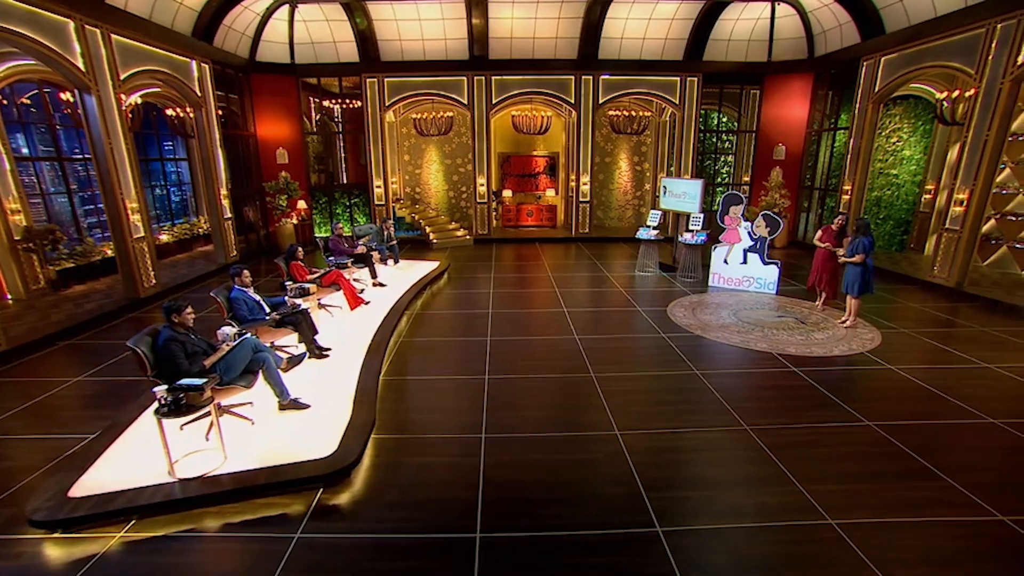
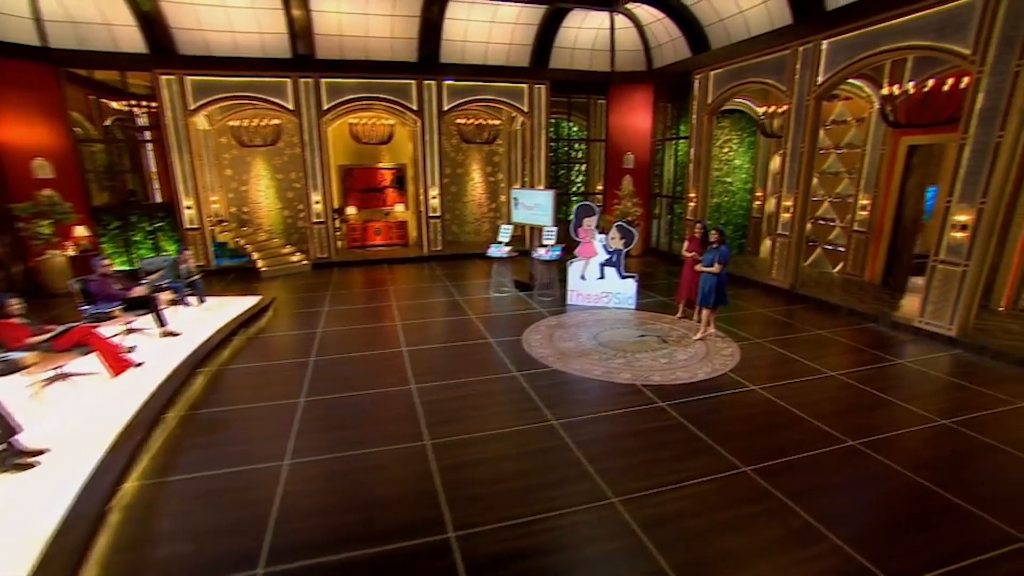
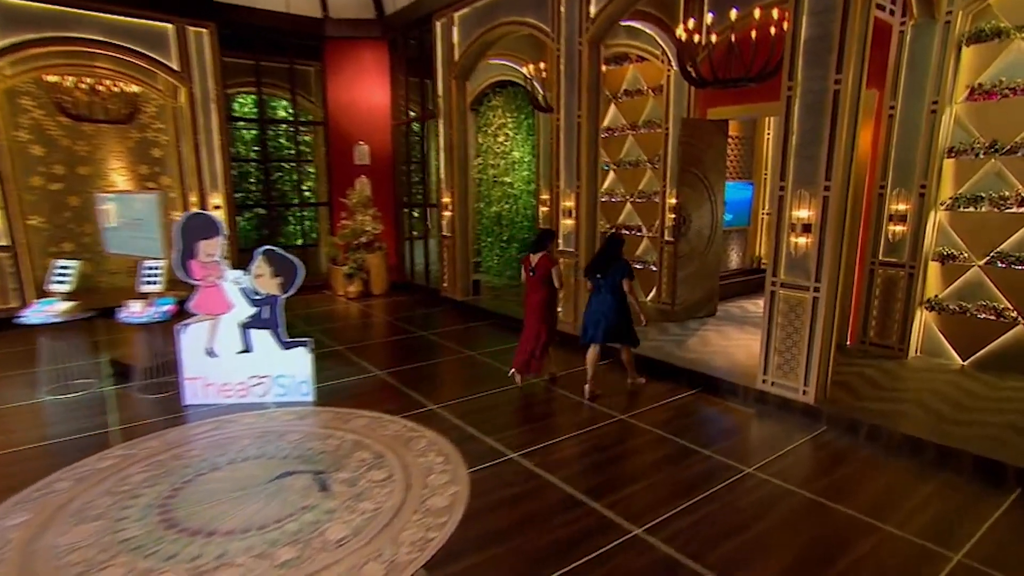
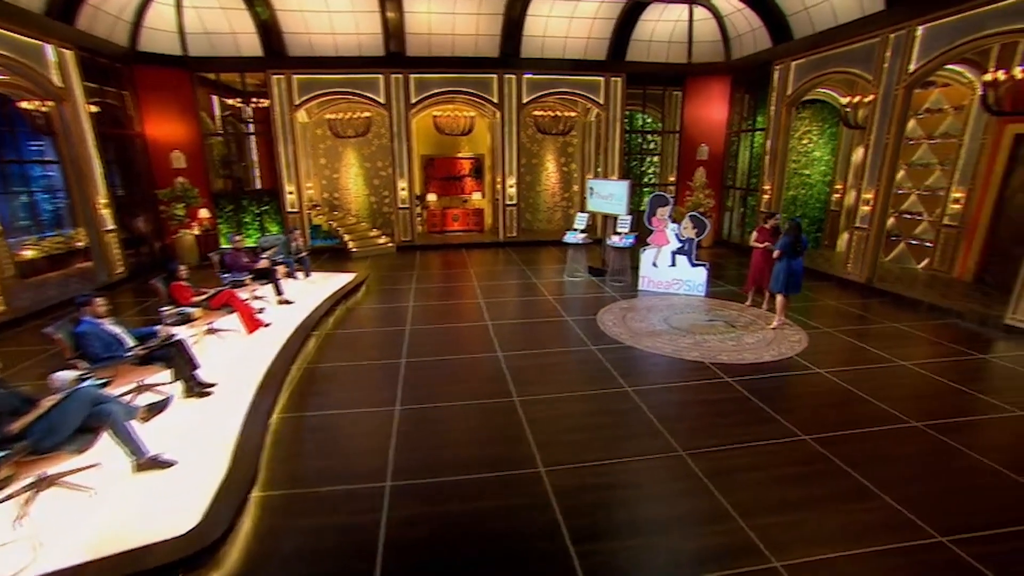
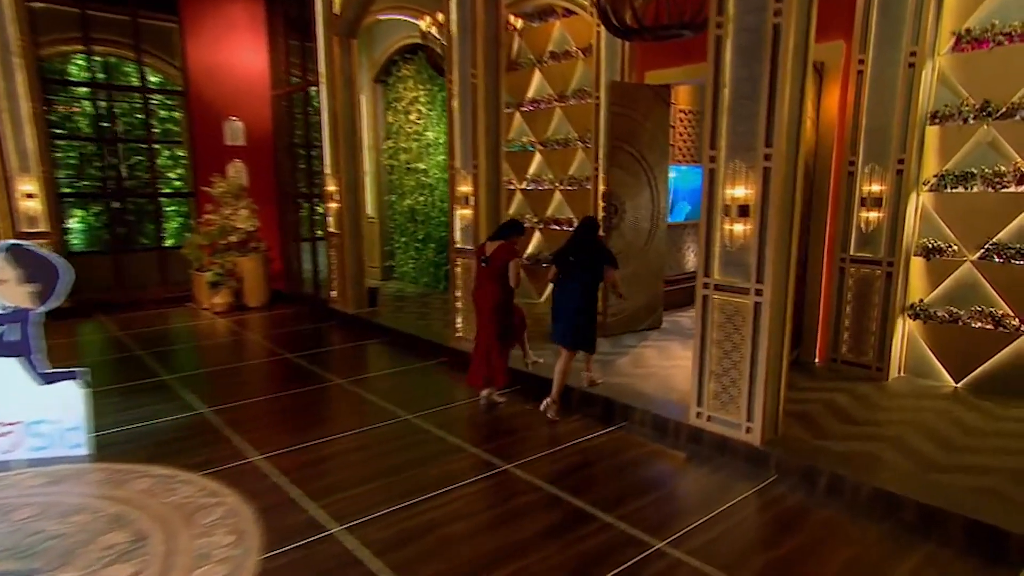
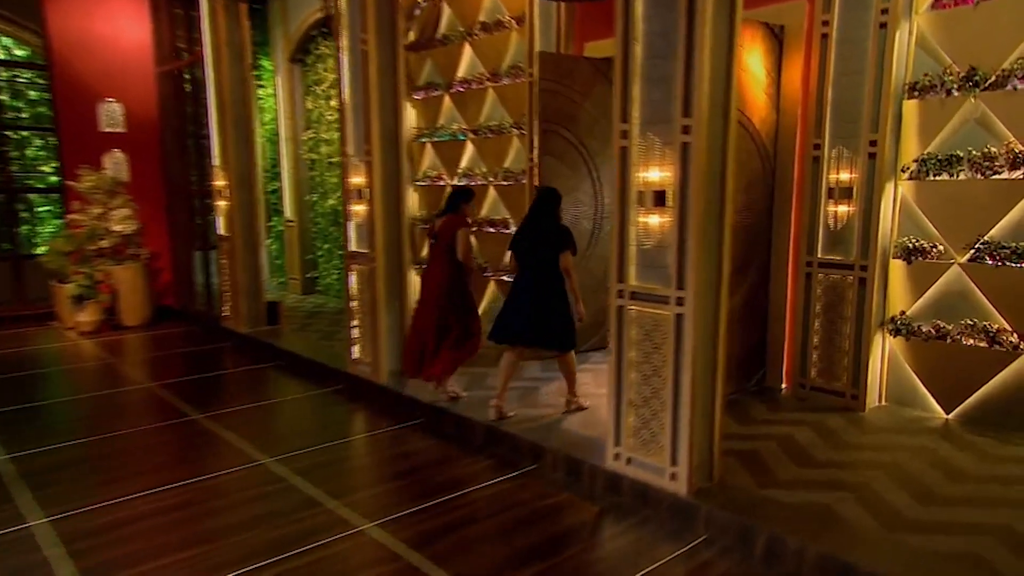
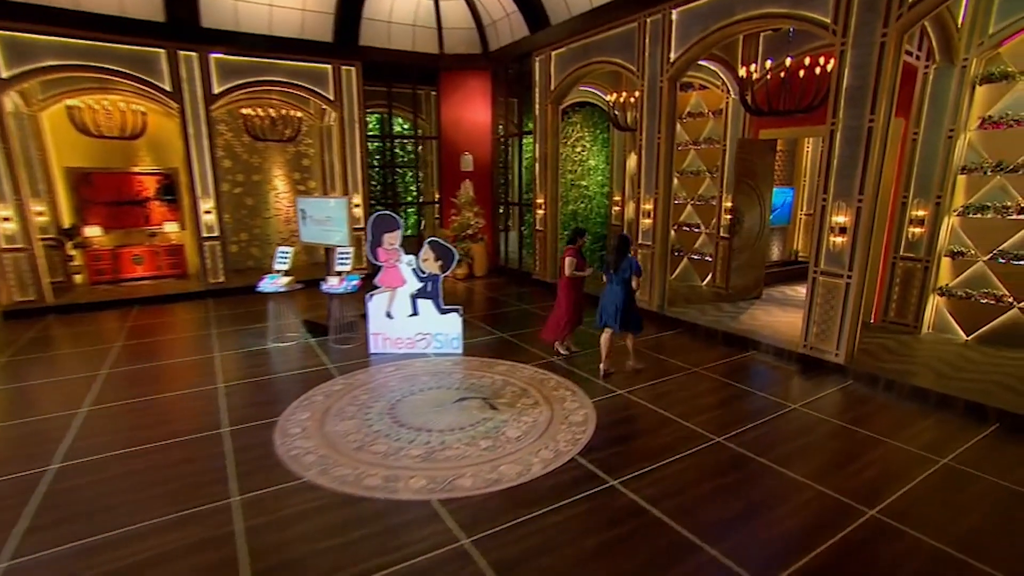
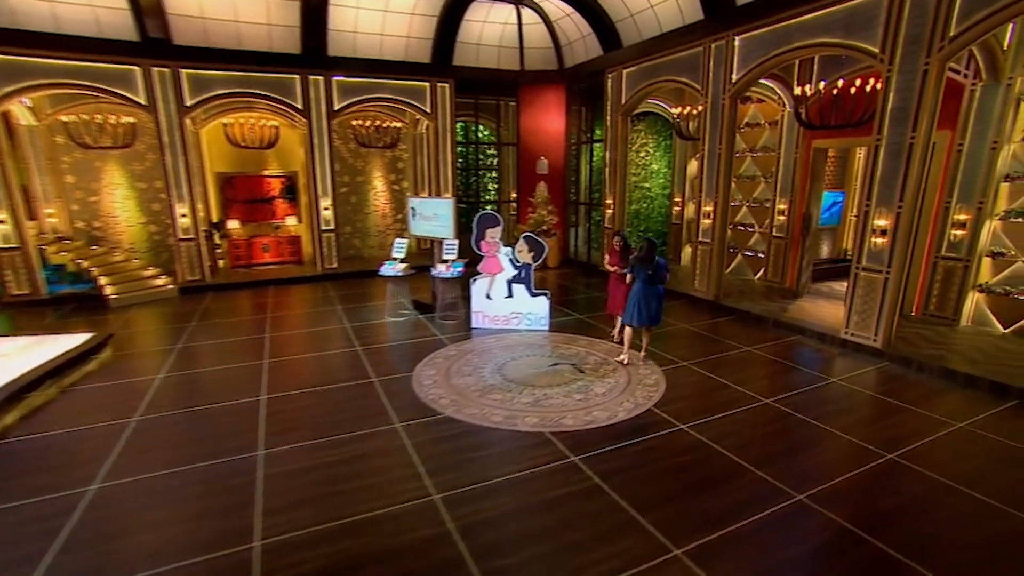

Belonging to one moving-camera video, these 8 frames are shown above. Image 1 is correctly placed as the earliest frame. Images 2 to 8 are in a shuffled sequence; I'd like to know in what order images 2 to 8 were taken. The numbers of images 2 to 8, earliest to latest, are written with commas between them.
4, 2, 8, 7, 3, 5, 6
